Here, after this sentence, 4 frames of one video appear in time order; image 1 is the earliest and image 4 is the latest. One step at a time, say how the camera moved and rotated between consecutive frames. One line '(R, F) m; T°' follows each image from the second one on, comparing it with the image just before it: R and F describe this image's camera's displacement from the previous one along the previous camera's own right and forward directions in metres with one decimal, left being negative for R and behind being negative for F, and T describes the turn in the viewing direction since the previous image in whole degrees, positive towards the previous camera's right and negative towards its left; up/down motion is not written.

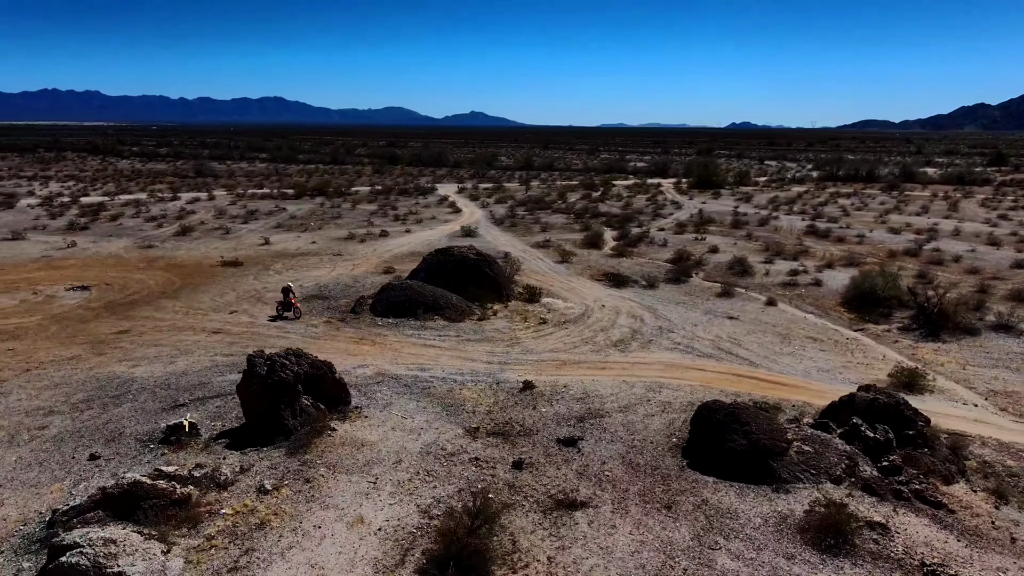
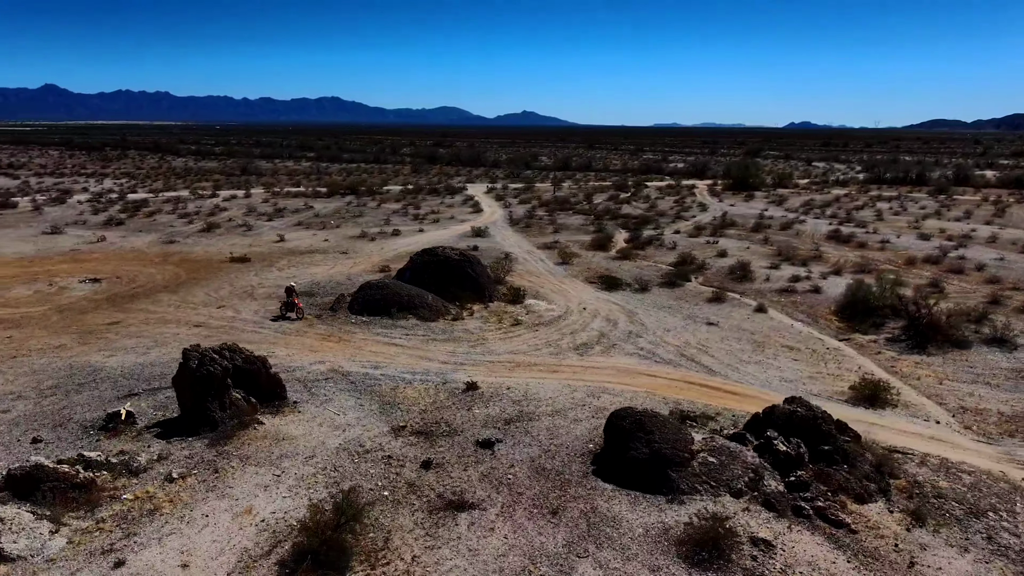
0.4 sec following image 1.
(+1.9, 0.0) m; -4°
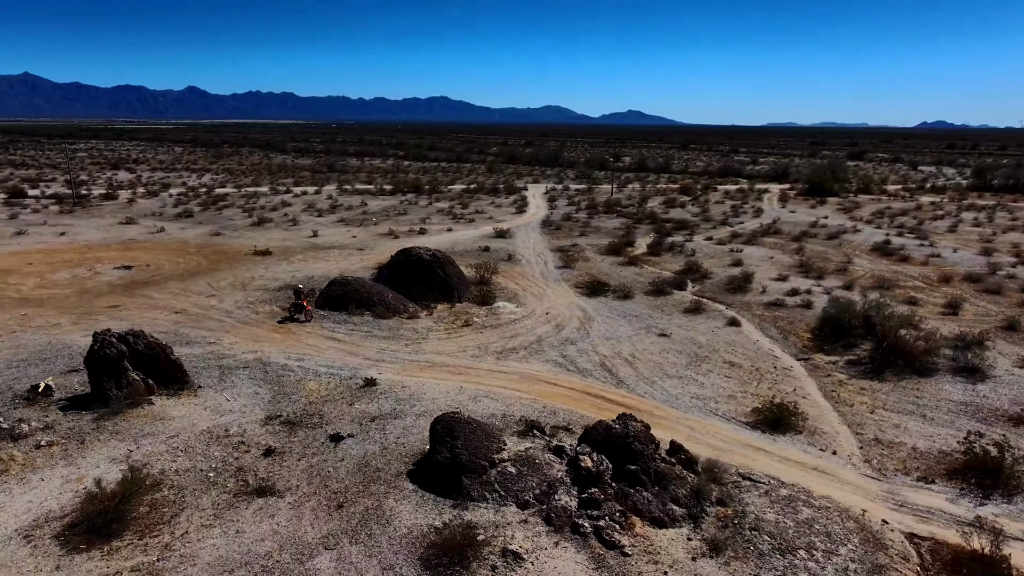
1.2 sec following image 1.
(+3.8, 0.0) m; -9°
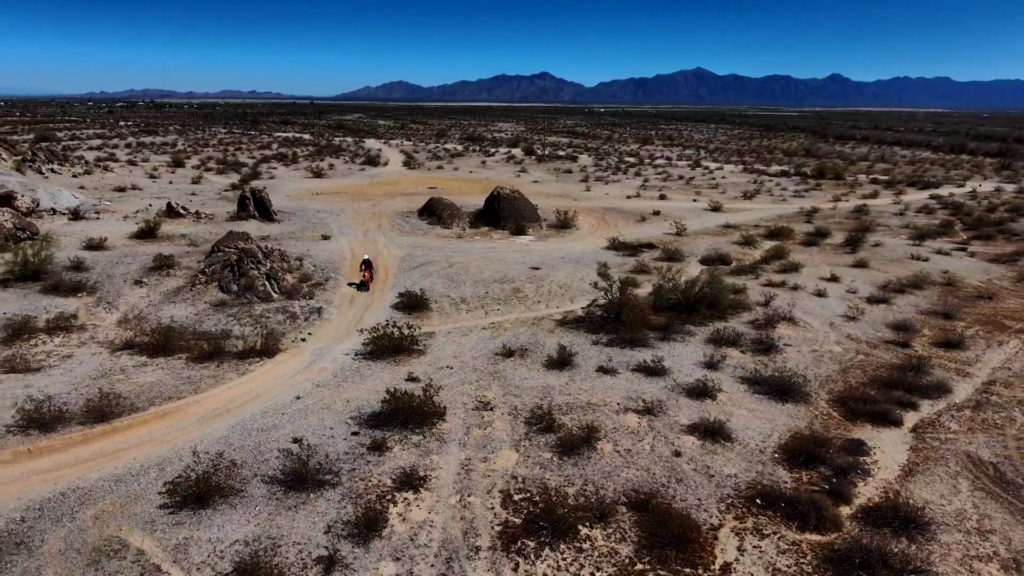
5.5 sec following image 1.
(+17.8, +3.4) m; -49°
